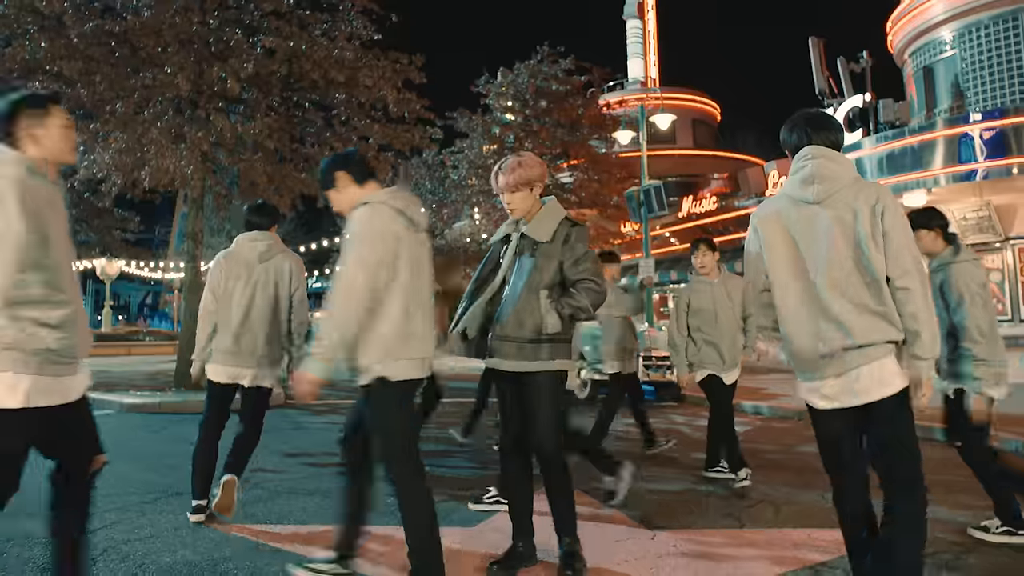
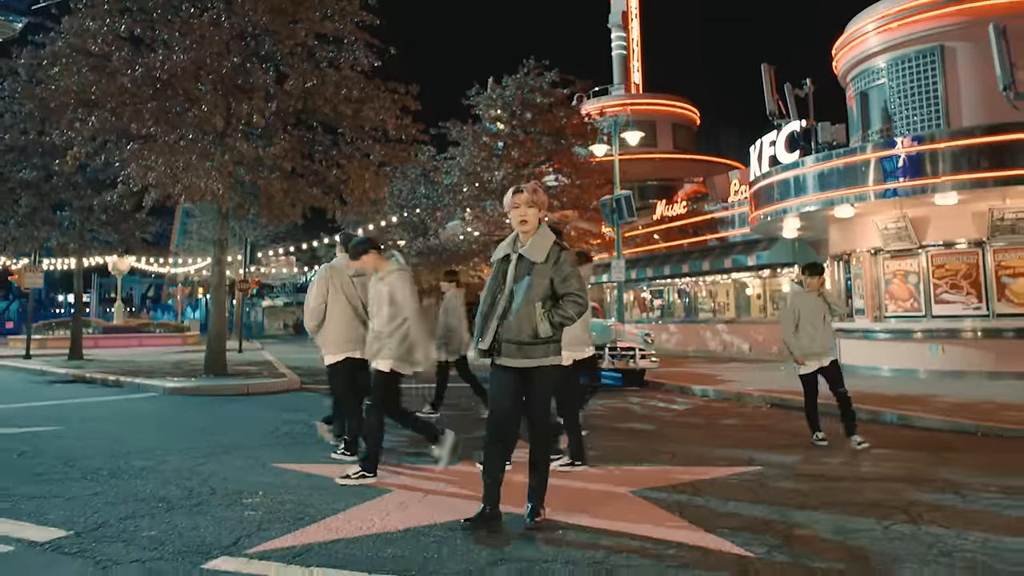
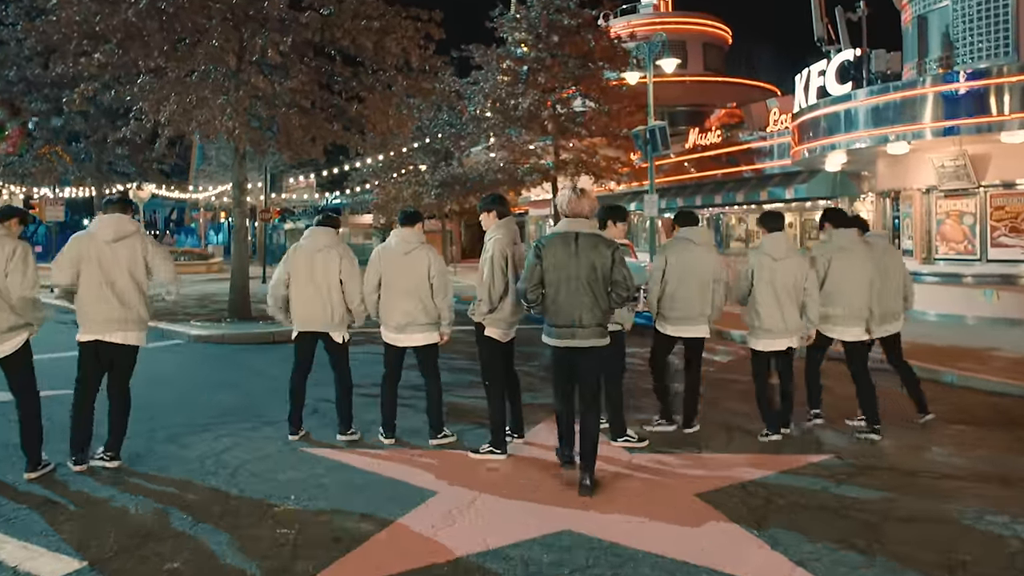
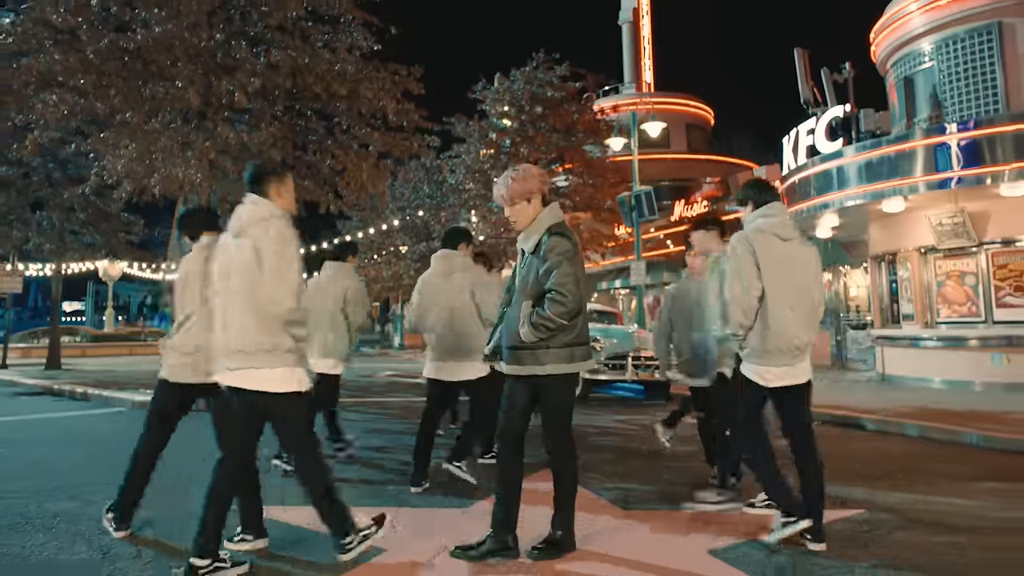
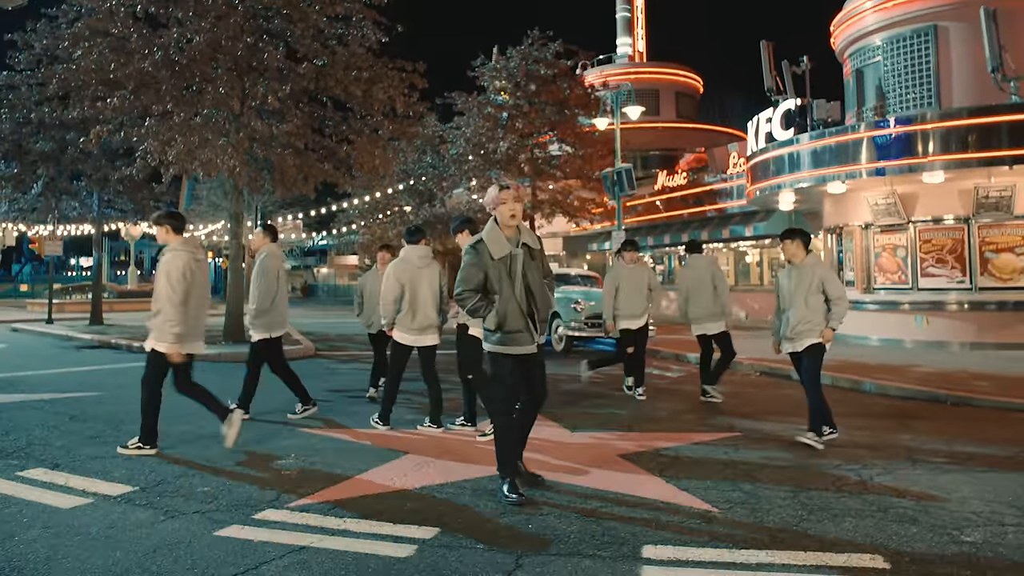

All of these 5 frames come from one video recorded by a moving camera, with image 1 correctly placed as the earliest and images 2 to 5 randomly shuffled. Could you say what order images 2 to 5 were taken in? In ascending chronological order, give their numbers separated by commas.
4, 2, 5, 3
